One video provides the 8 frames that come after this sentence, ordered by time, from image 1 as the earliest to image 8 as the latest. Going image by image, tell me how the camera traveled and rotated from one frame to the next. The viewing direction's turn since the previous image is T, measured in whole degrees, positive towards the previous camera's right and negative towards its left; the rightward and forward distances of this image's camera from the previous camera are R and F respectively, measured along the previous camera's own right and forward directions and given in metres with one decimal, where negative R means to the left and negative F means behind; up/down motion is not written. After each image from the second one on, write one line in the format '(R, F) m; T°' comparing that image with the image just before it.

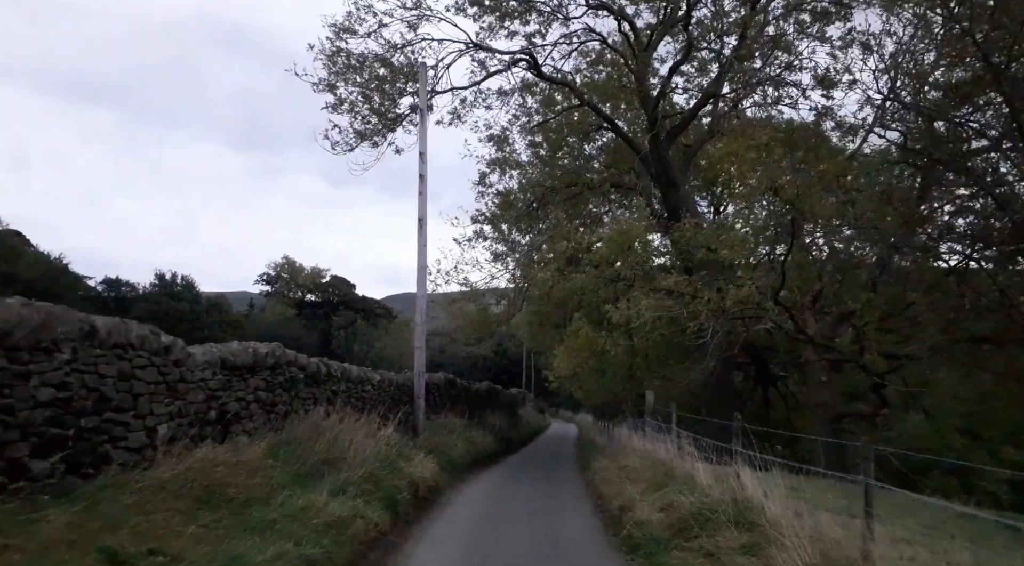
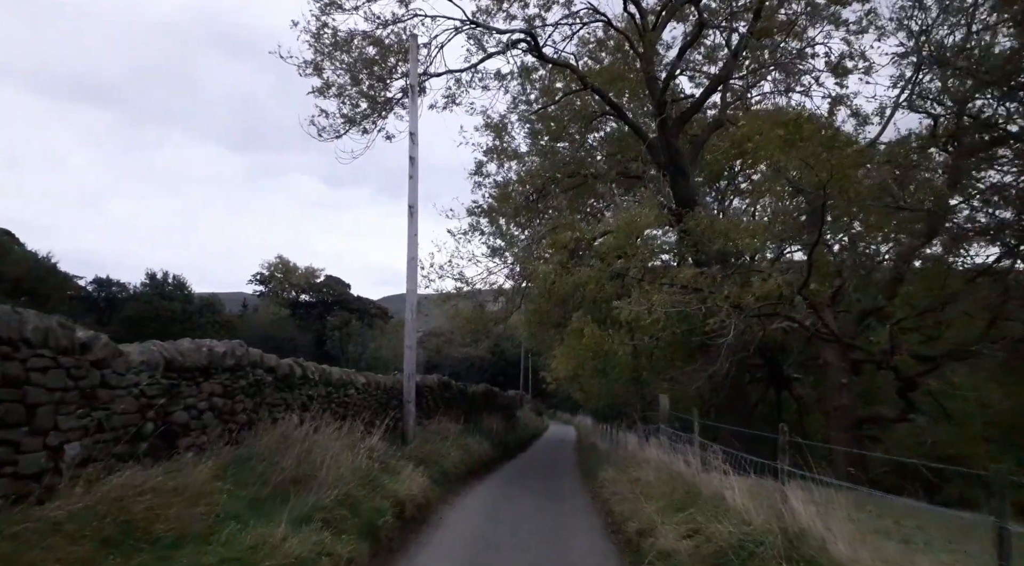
(0.0, +1.1) m; 0°
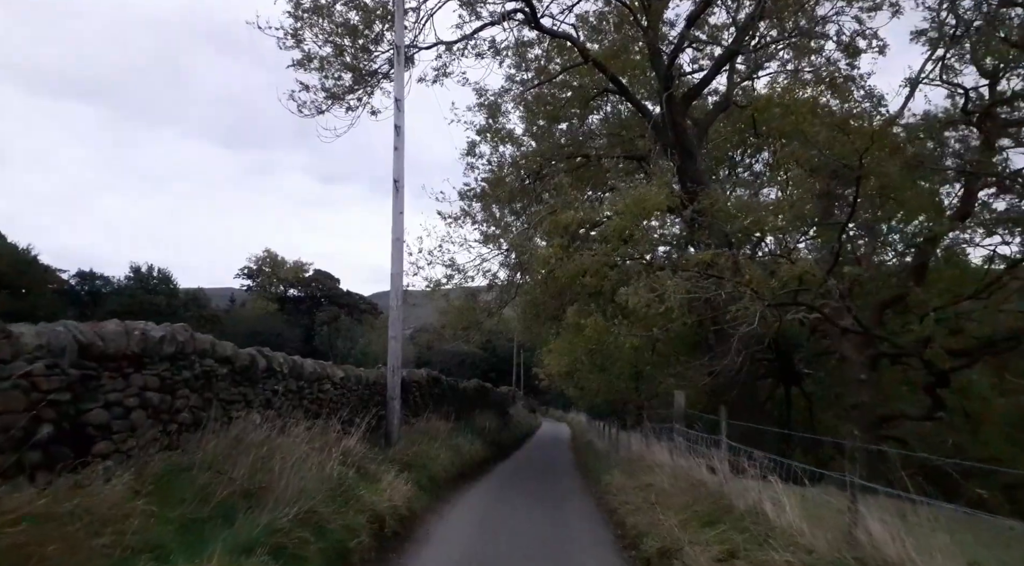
(-0.1, +1.1) m; +1°
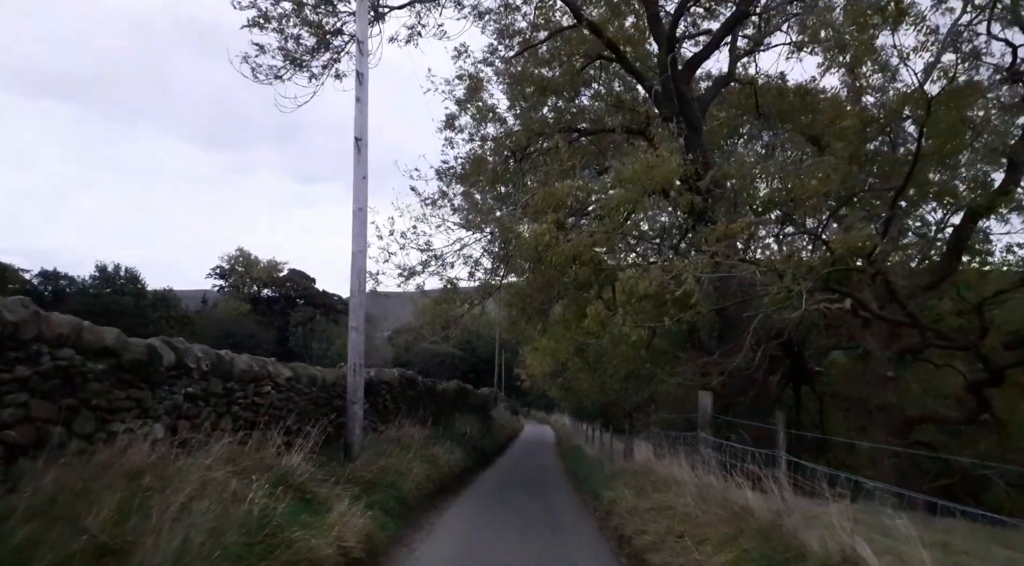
(-0.1, +1.7) m; +2°
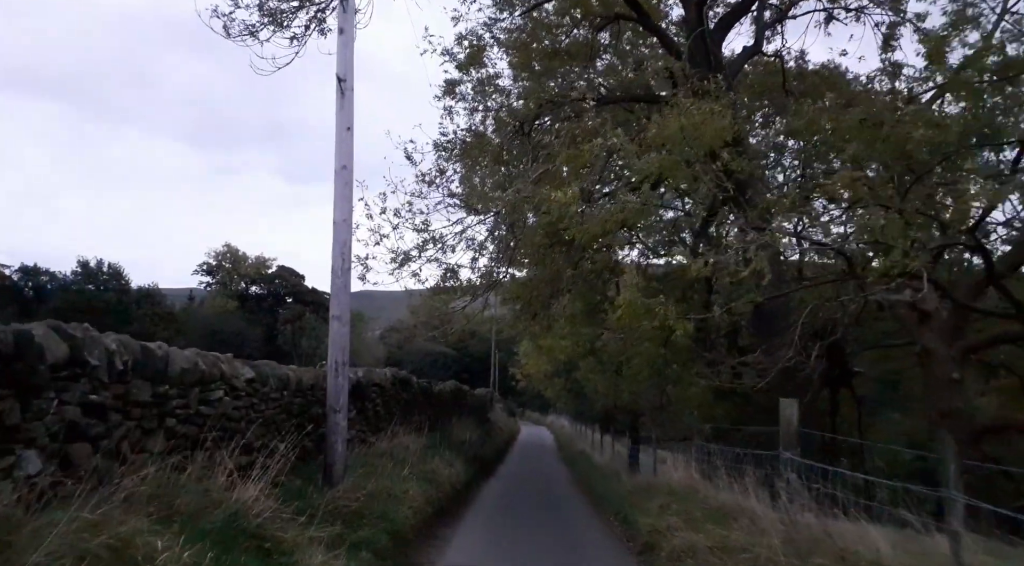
(-0.3, +1.7) m; +1°
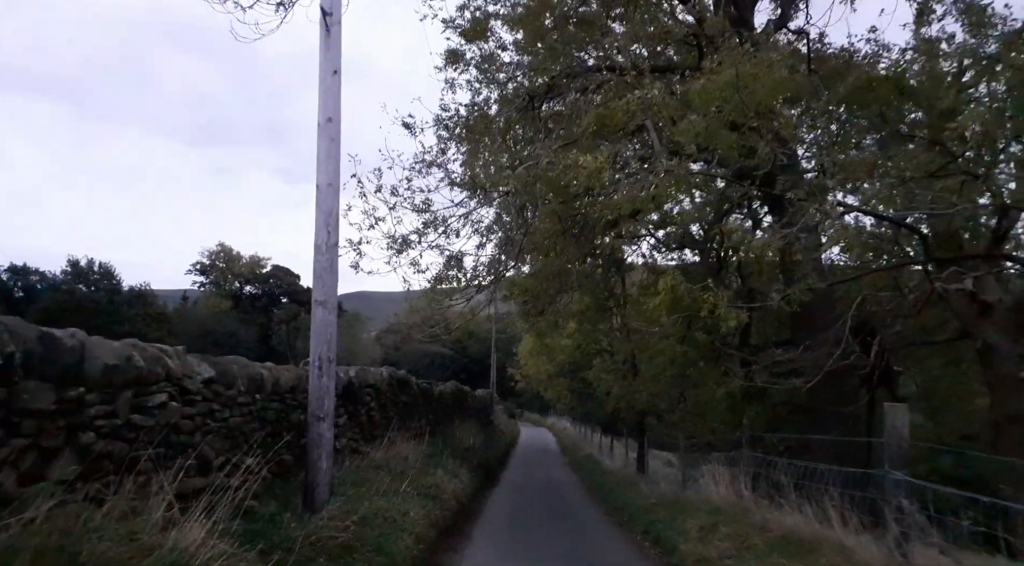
(-0.2, +1.2) m; 0°
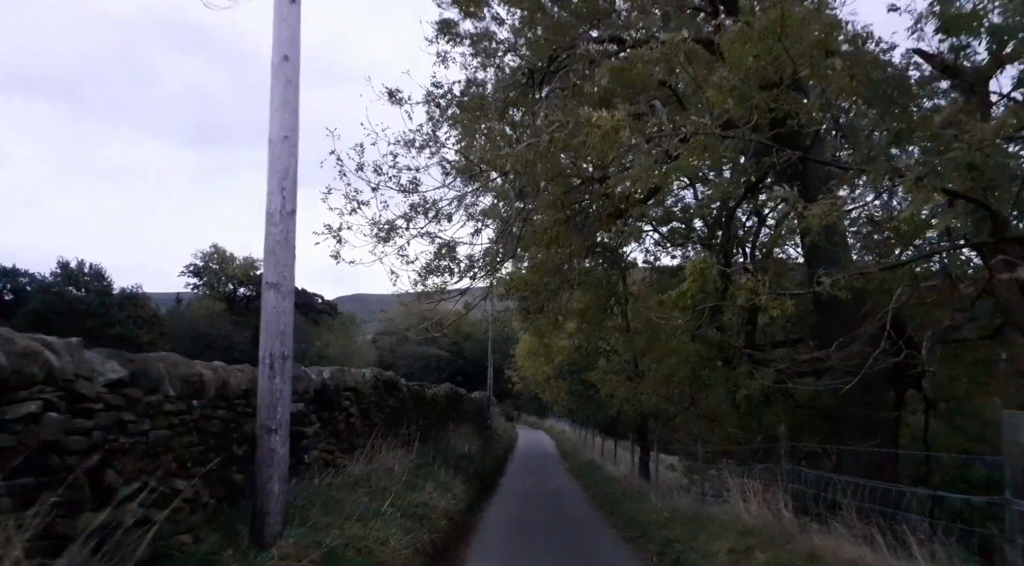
(0.0, +1.1) m; 0°
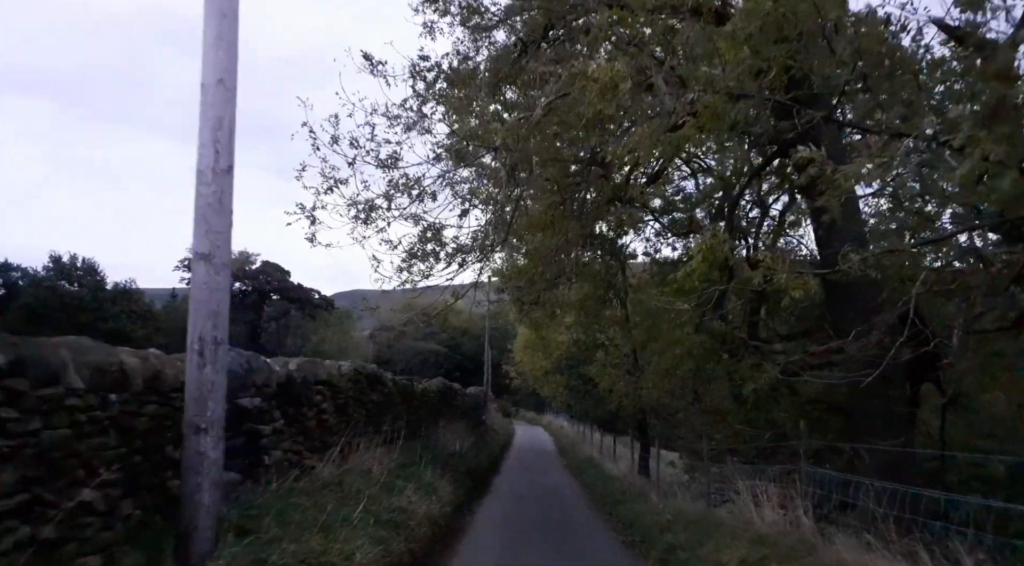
(+0.1, +0.7) m; 0°
